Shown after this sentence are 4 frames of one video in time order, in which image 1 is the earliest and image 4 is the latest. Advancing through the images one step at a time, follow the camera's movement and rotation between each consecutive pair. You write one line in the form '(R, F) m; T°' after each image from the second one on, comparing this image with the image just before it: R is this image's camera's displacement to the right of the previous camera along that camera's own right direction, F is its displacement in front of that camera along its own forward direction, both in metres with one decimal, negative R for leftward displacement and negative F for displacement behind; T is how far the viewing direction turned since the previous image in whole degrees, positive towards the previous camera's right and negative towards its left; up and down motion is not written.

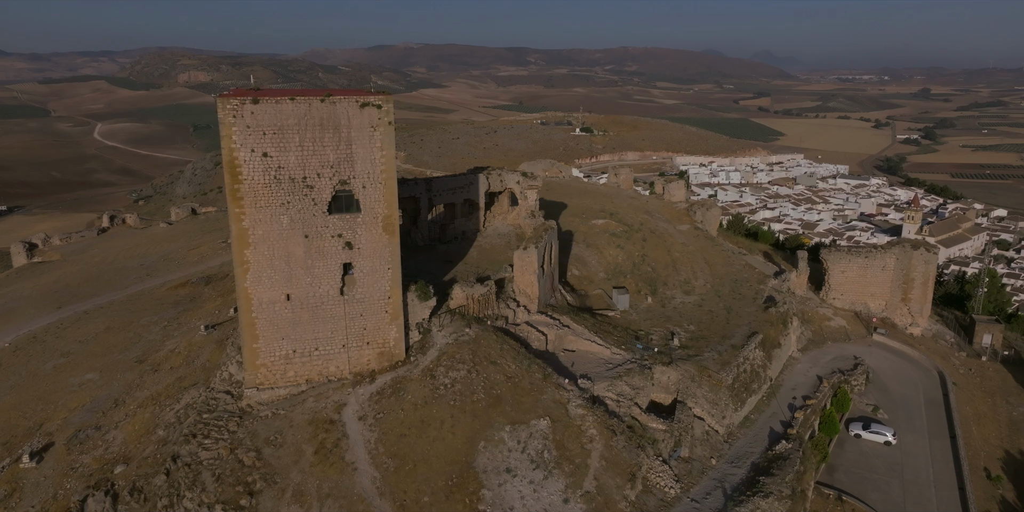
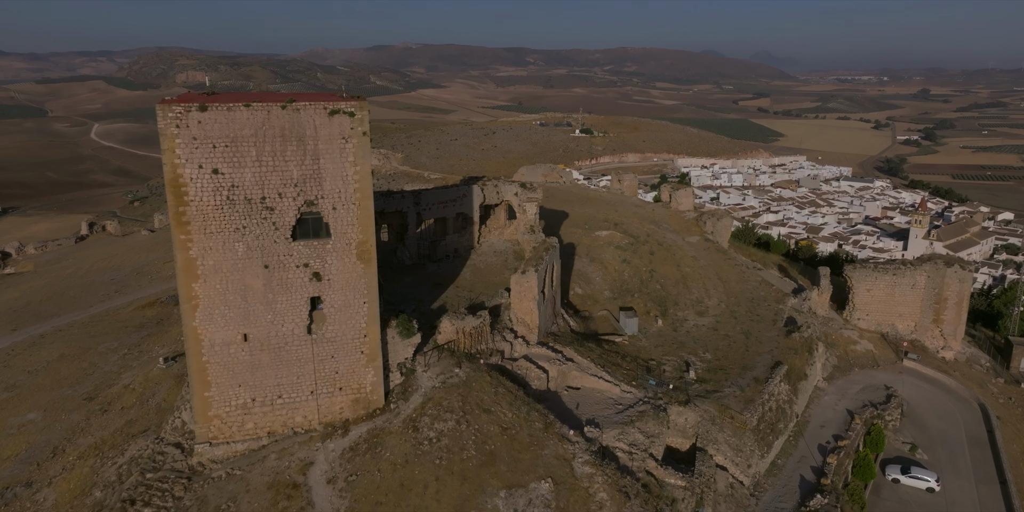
(+0.1, +2.1) m; 0°
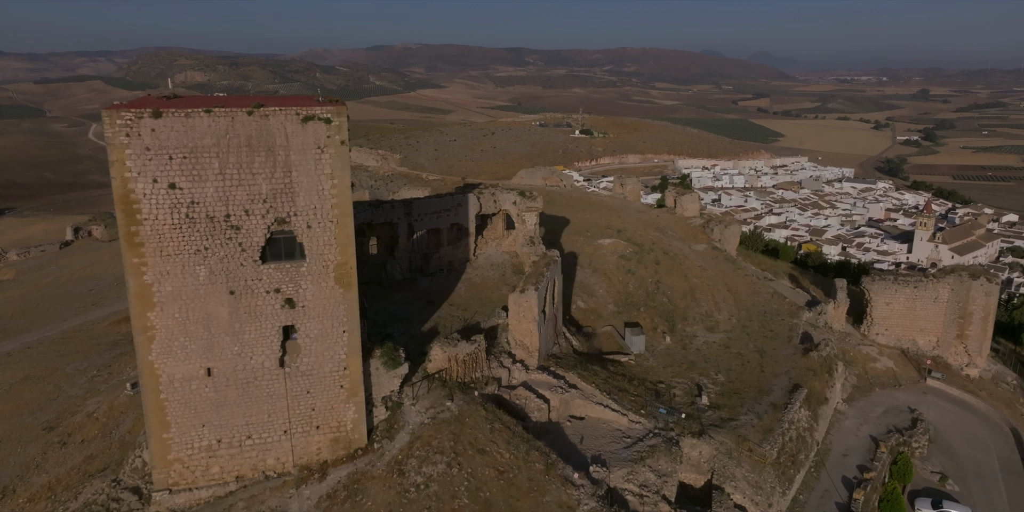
(0.0, +1.3) m; 0°
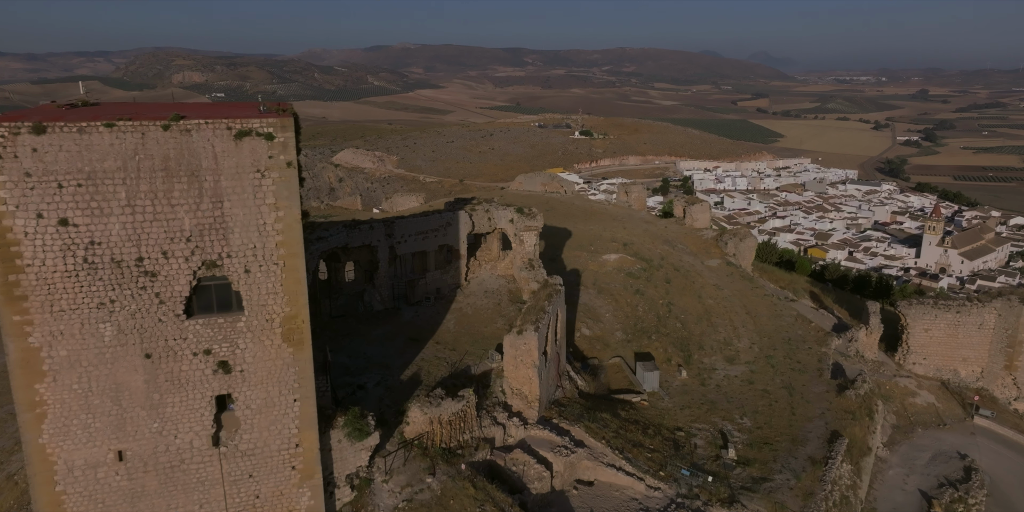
(+0.1, +2.3) m; 0°
